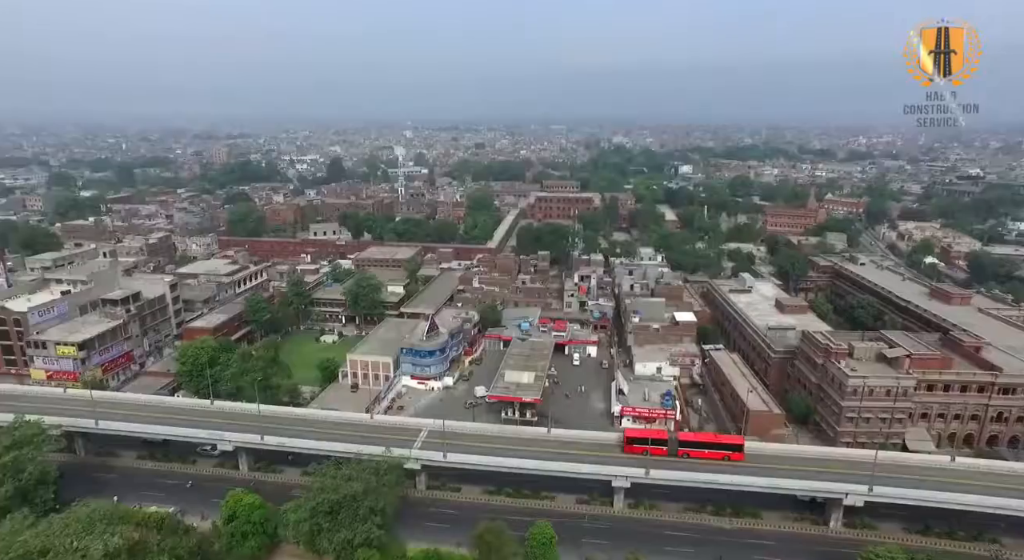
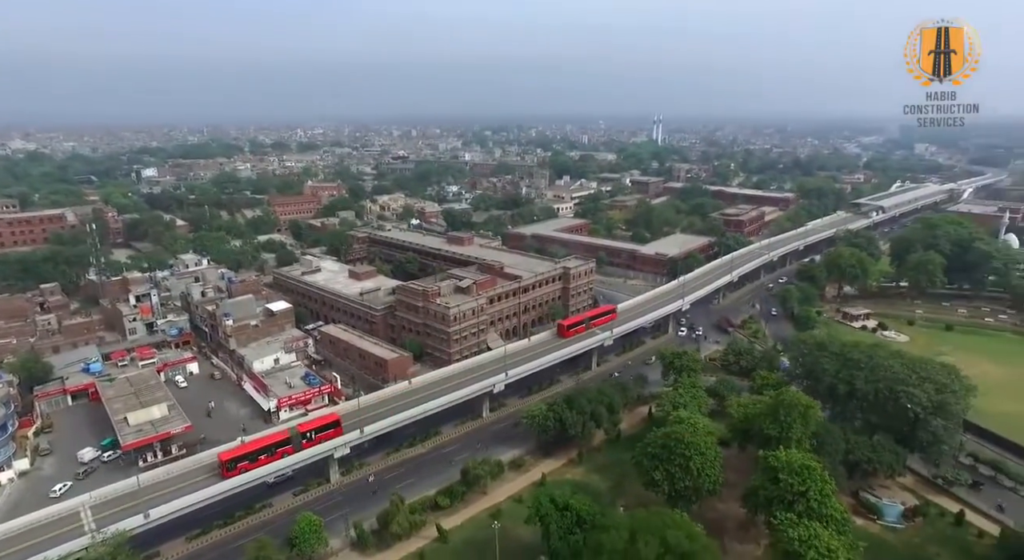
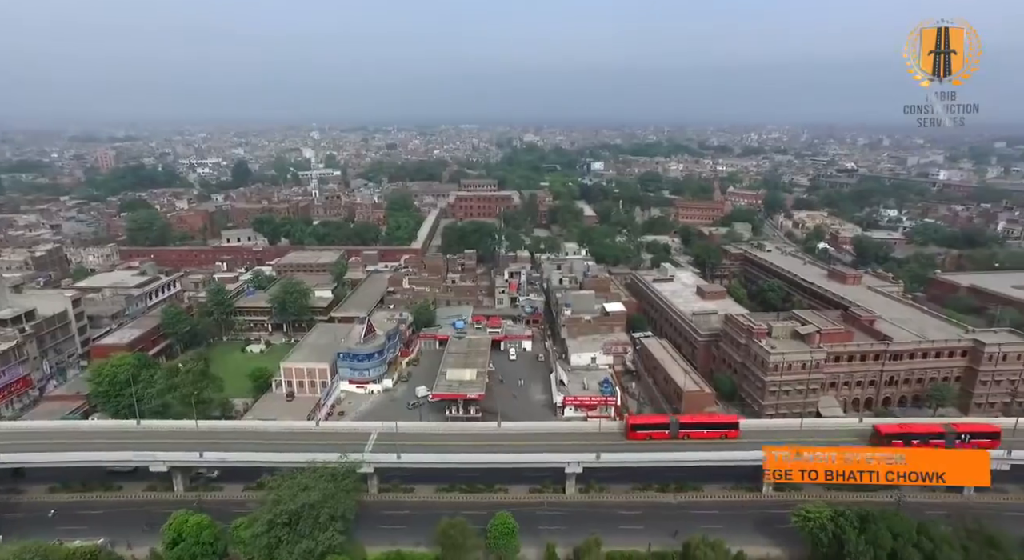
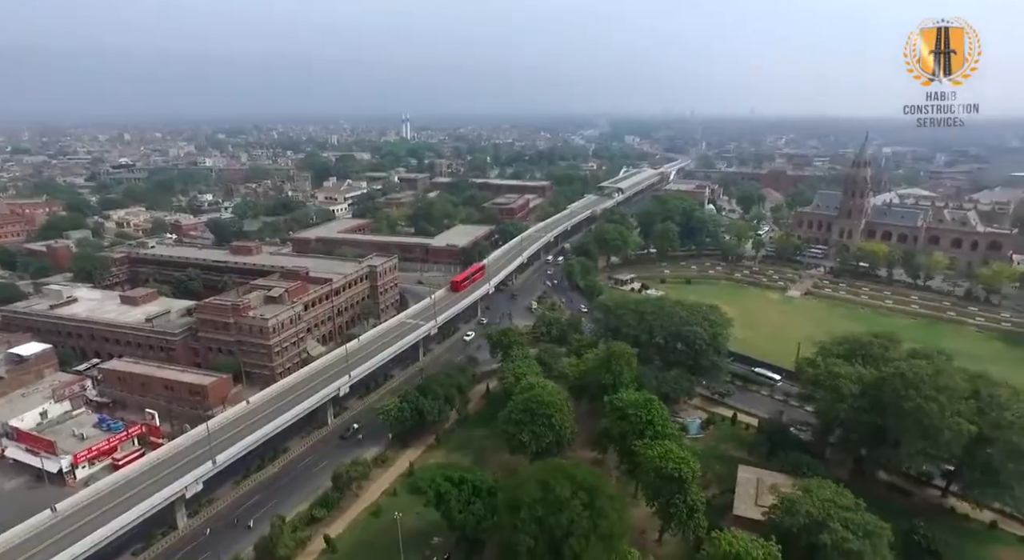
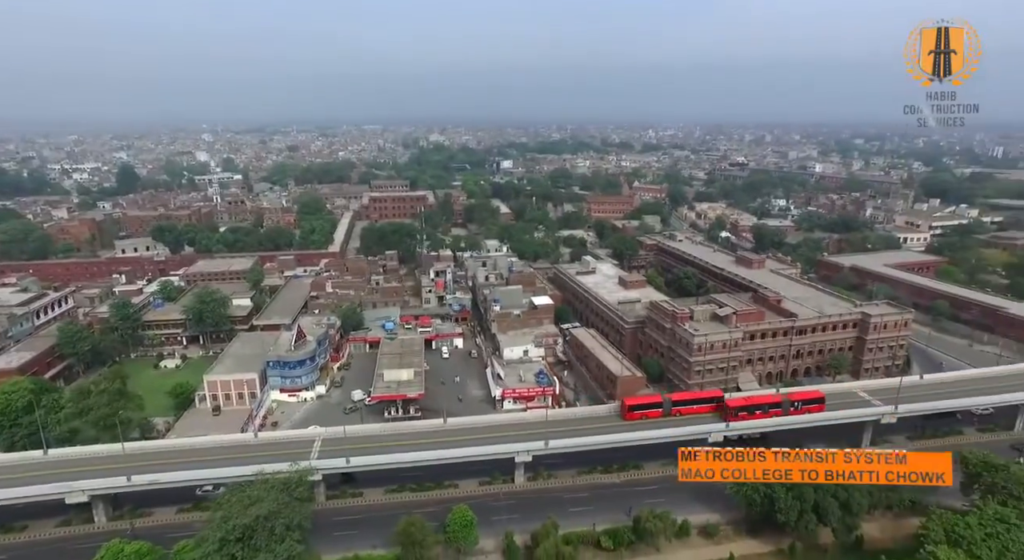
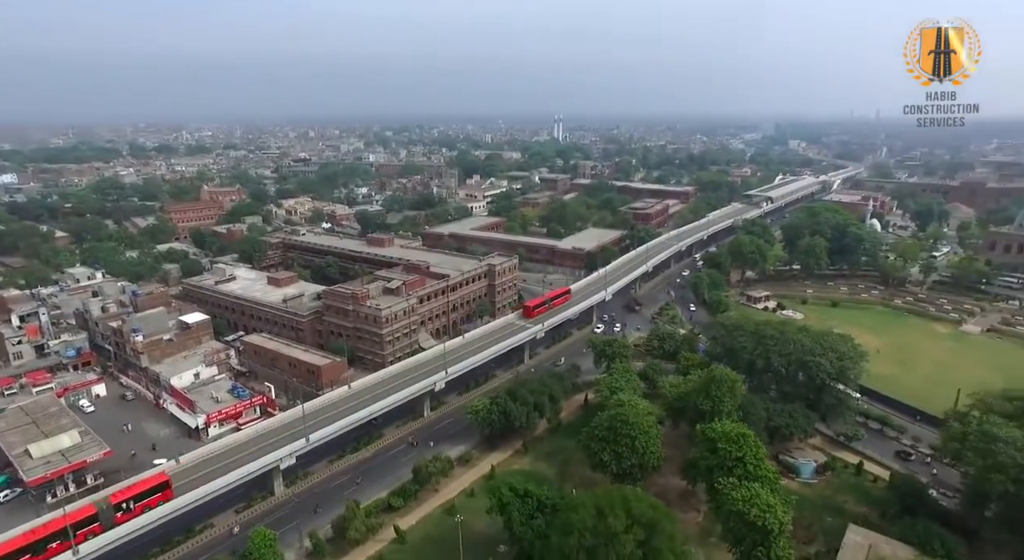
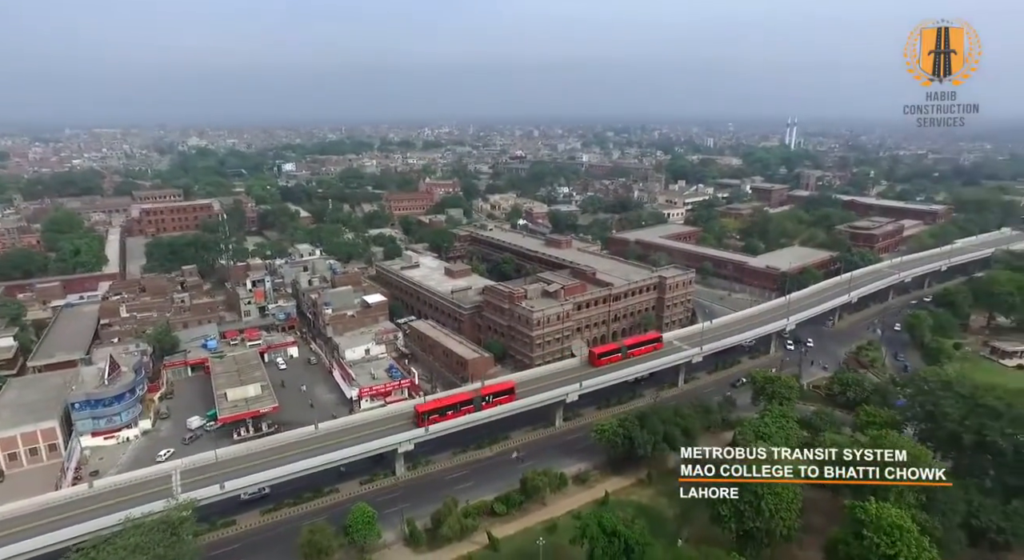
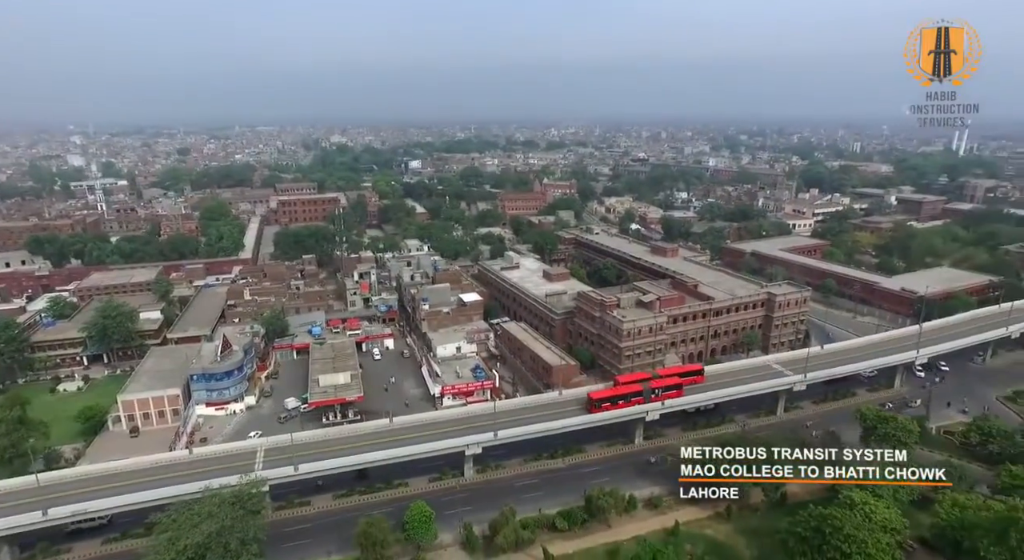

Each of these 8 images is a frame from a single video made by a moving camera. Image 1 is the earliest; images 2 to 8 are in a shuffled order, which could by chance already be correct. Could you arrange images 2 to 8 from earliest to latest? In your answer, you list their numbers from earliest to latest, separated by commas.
3, 5, 8, 7, 2, 6, 4
